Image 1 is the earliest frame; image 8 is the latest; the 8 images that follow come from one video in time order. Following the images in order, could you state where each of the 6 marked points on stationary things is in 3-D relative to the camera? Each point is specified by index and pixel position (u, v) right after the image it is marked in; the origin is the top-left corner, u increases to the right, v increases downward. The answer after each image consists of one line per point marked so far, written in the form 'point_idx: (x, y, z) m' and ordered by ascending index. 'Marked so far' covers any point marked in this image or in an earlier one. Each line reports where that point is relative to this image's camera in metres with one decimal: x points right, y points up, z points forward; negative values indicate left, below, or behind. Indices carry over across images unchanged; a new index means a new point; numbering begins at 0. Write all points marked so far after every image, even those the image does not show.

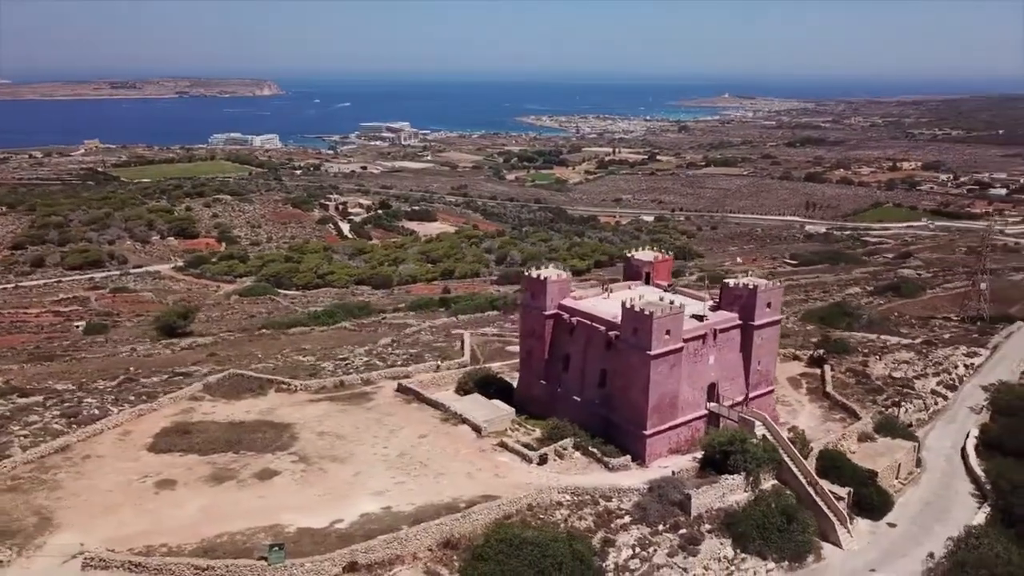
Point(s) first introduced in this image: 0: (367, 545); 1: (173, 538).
0: (-3.3, -5.9, +18.8) m
1: (-7.9, -5.9, +19.1) m
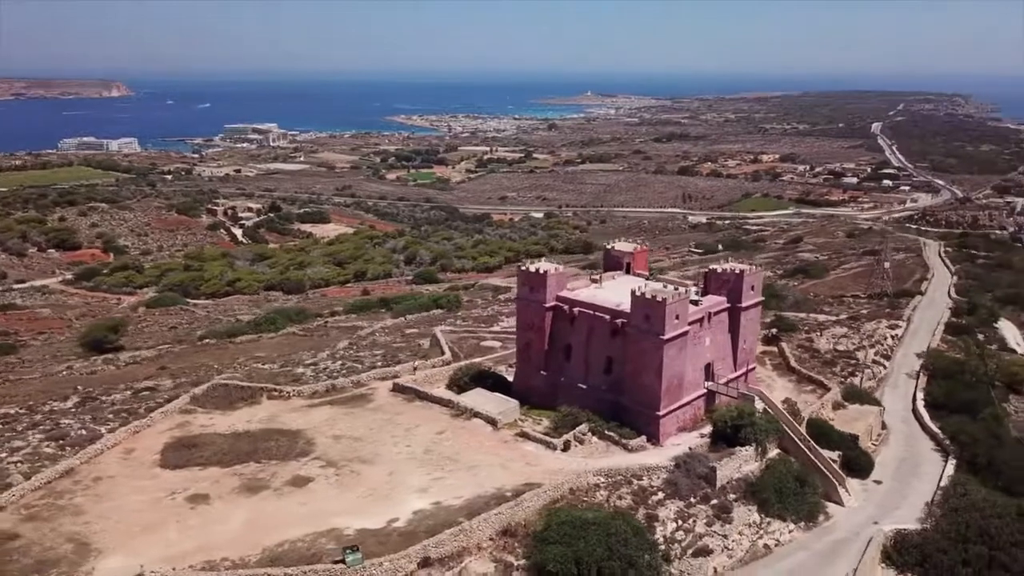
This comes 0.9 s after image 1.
0: (-1.8, -5.8, +19.0) m
1: (-6.4, -6.0, +18.6) m
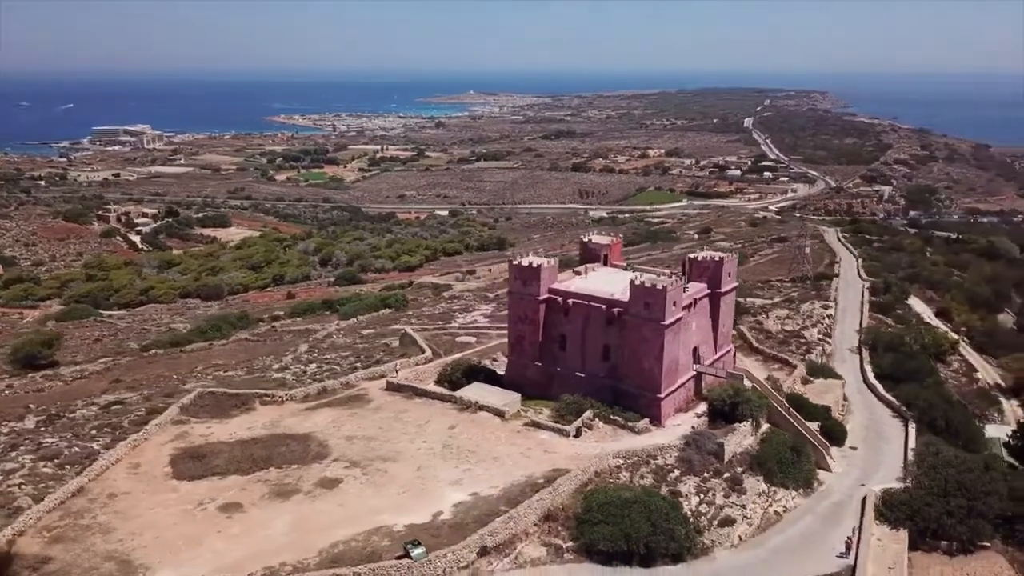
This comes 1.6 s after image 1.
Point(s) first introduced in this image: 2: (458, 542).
0: (-0.6, -5.7, +19.4) m
1: (-5.1, -6.0, +18.3) m
2: (-1.2, -5.9, +18.8) m
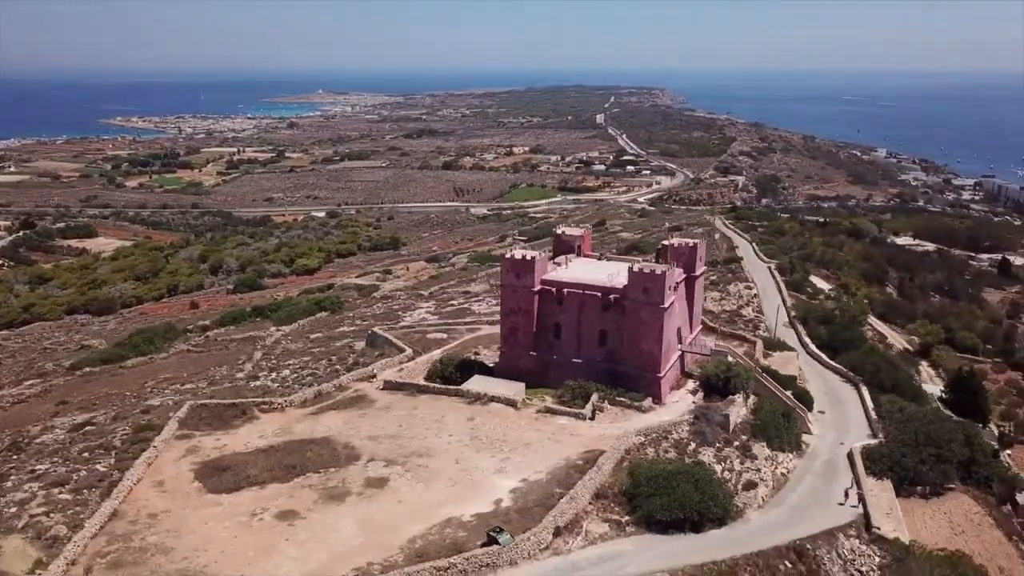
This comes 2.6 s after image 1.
0: (+1.1, -5.4, +20.0) m
1: (-3.2, -6.0, +18.2) m
2: (+0.5, -5.6, +19.3) m
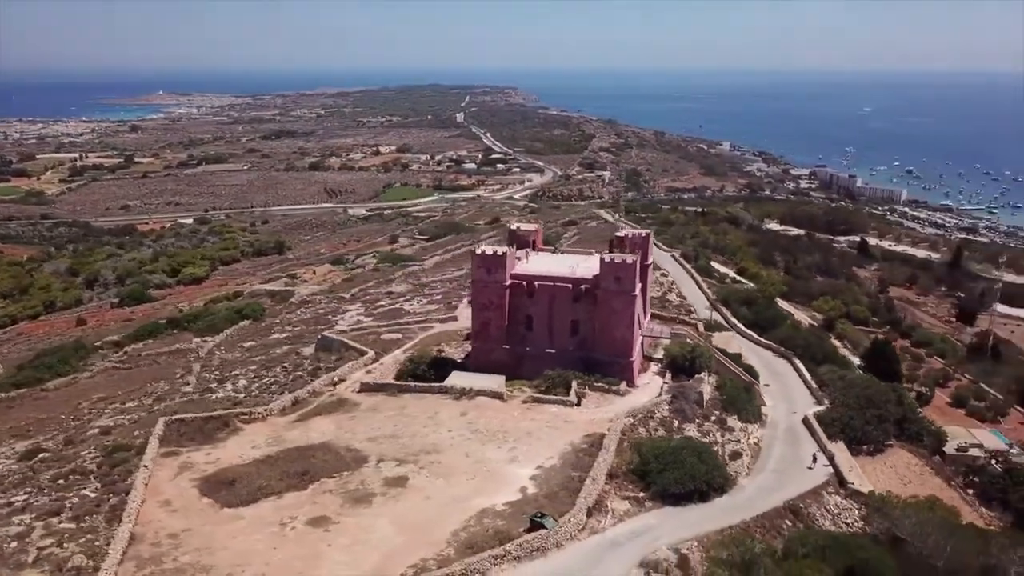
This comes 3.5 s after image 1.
0: (+1.8, -5.2, +20.8) m
1: (-2.1, -5.9, +18.3) m
2: (+1.4, -5.4, +20.0) m
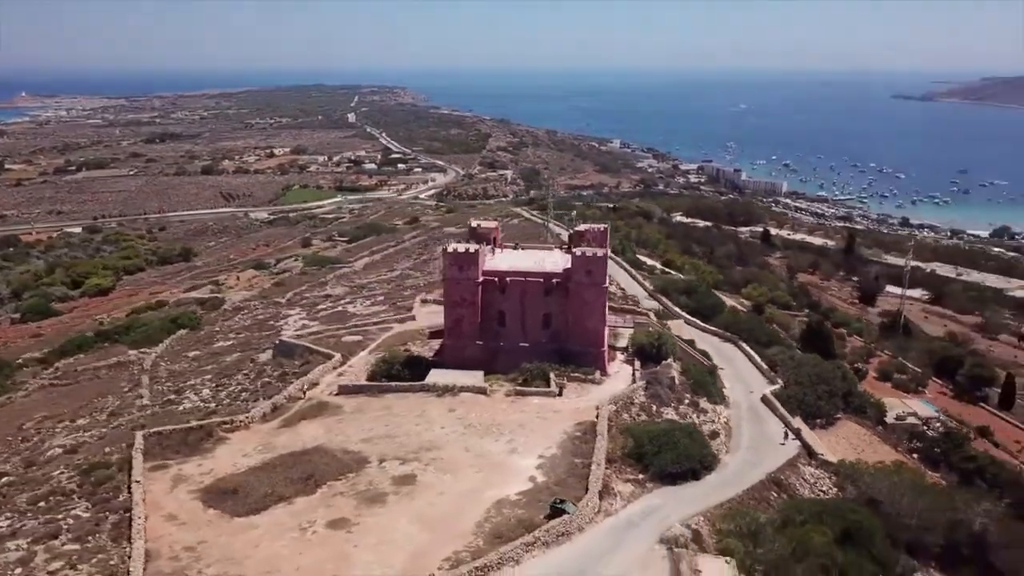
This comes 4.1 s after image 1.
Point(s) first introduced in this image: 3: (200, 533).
0: (+2.0, -5.0, +21.4) m
1: (-1.4, -5.8, +18.5) m
2: (+1.8, -5.2, +20.6) m
3: (-7.3, -5.8, +19.2) m
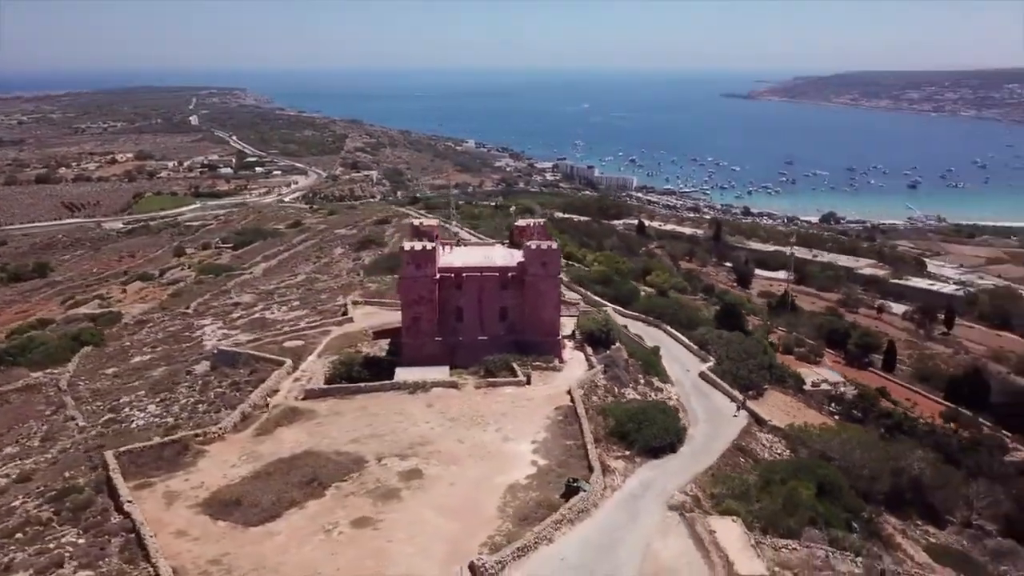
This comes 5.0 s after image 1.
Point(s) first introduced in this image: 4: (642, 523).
0: (+2.1, -4.6, +22.5) m
1: (-0.7, -5.7, +19.0) m
2: (+2.0, -4.9, +21.7) m
3: (-6.7, -5.9, +18.6) m
4: (+3.2, -5.7, +19.9) m
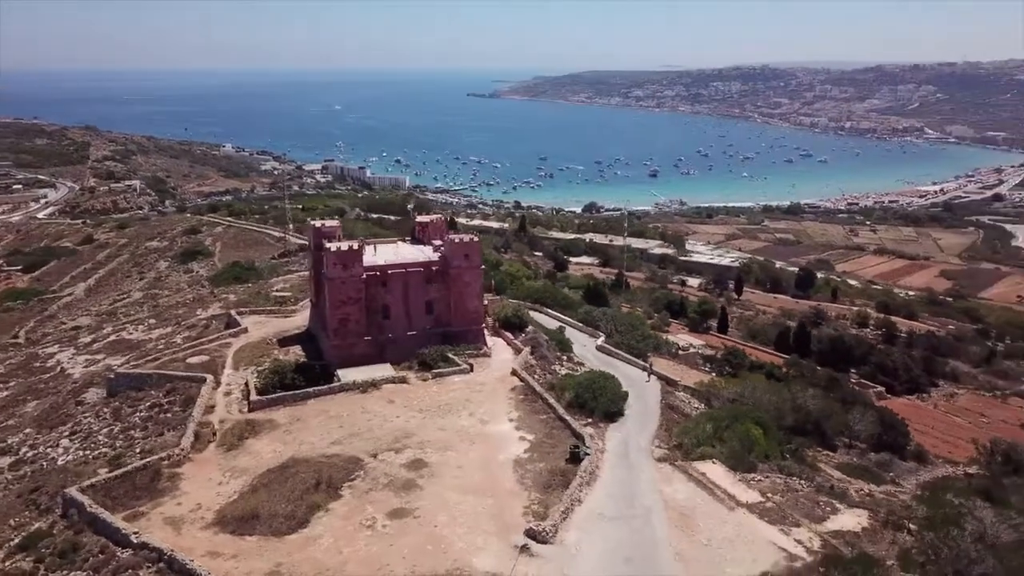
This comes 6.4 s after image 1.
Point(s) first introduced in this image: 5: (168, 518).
0: (+1.7, -4.1, +24.3) m
1: (+0.1, -5.3, +20.1) m
2: (+1.9, -4.3, +23.5) m
3: (-5.5, -6.0, +18.1) m
4: (+3.5, -5.1, +22.1) m
5: (-8.4, -5.6, +19.9) m
